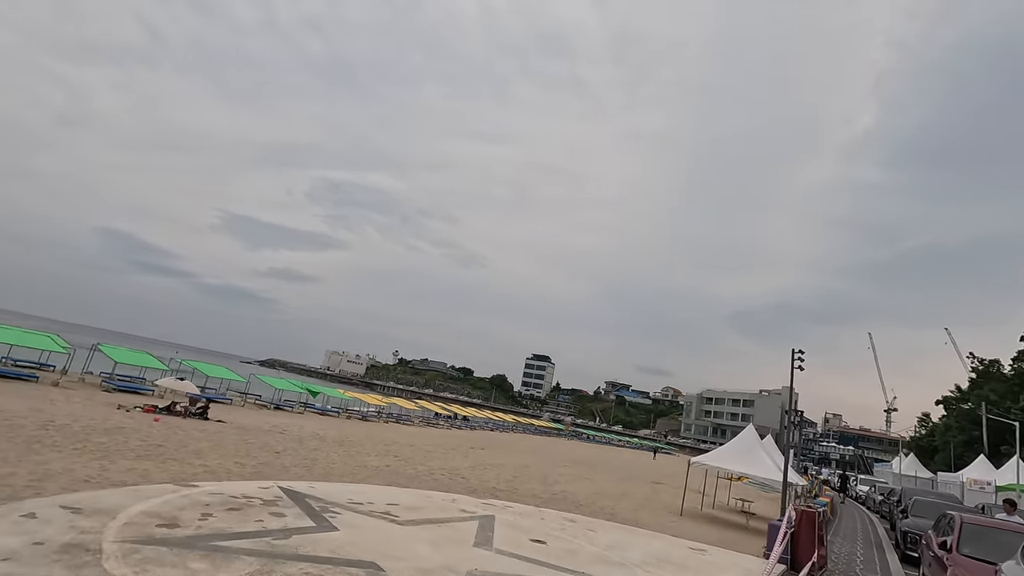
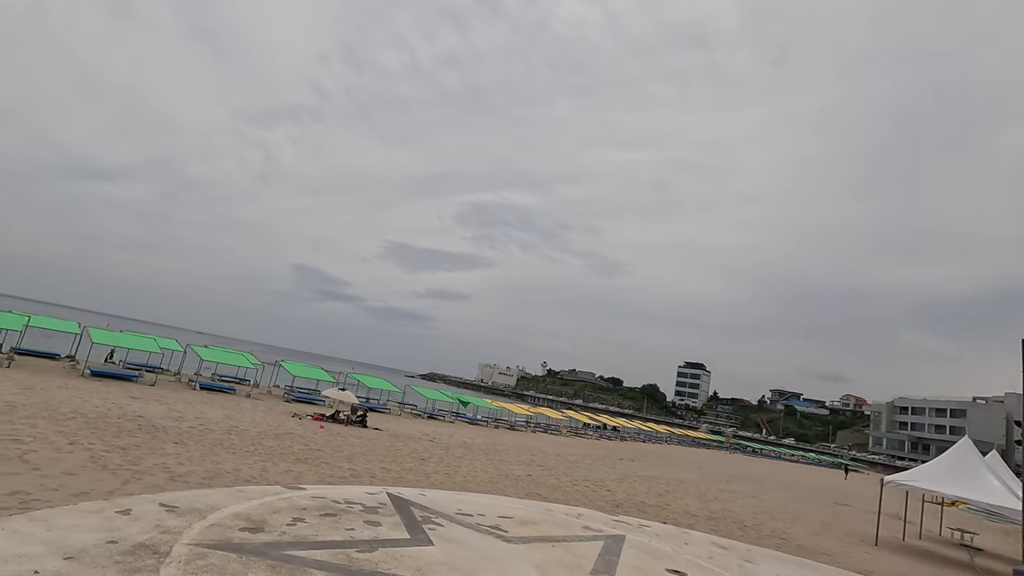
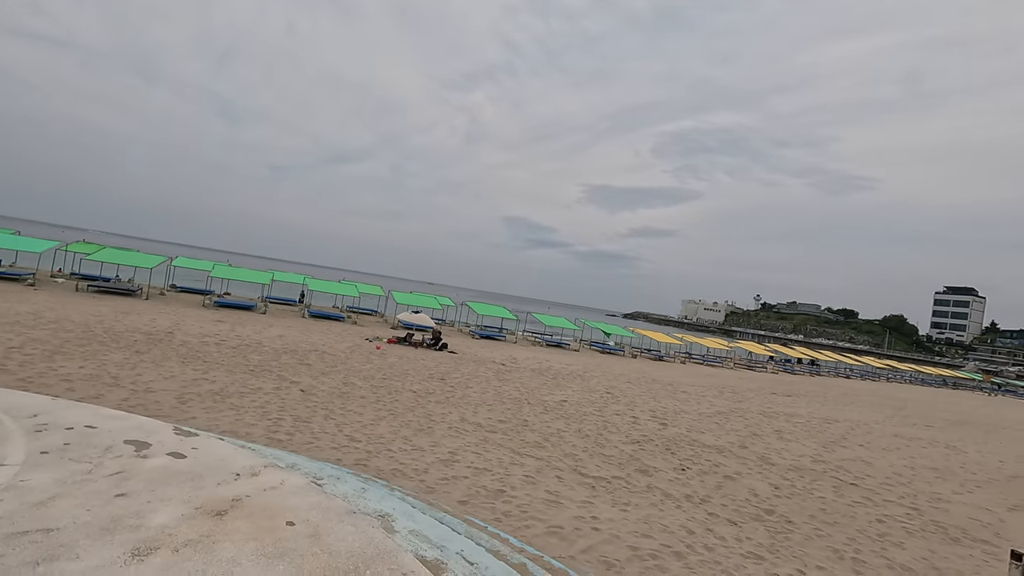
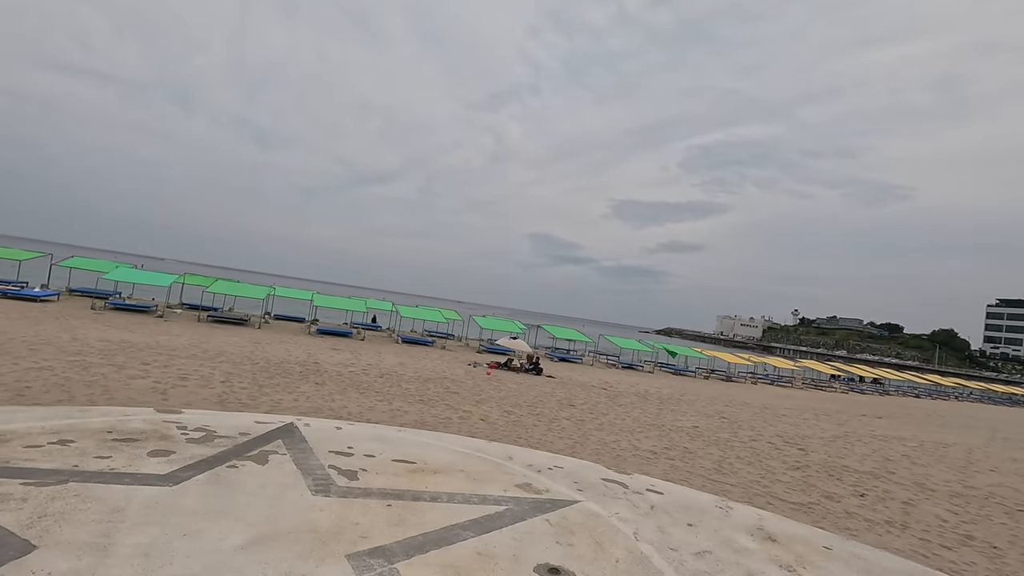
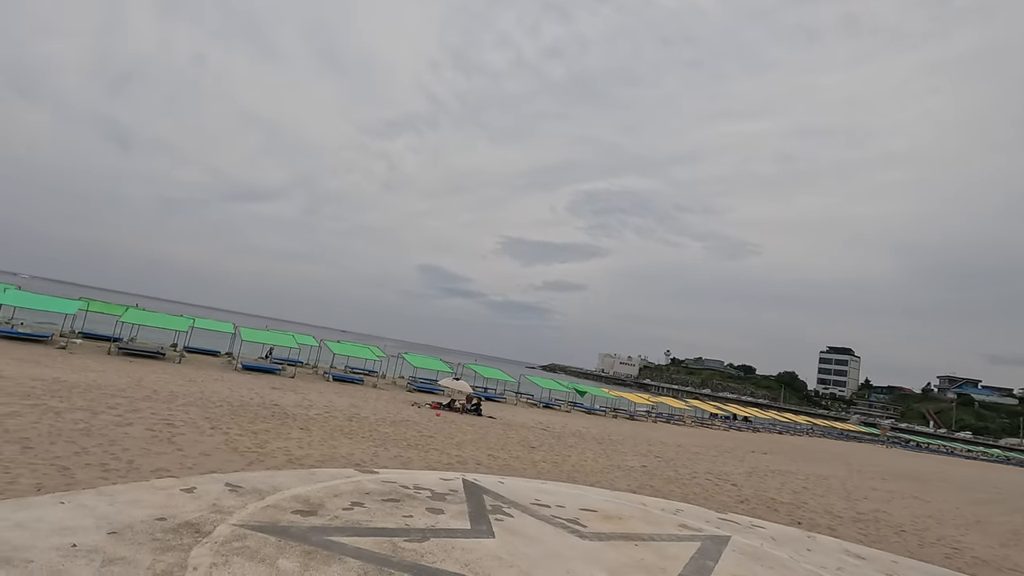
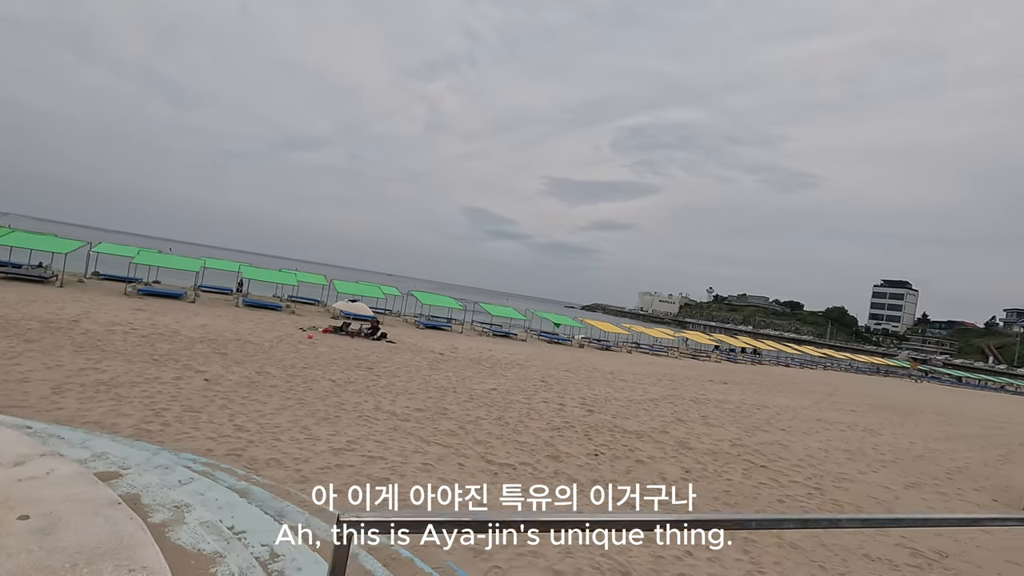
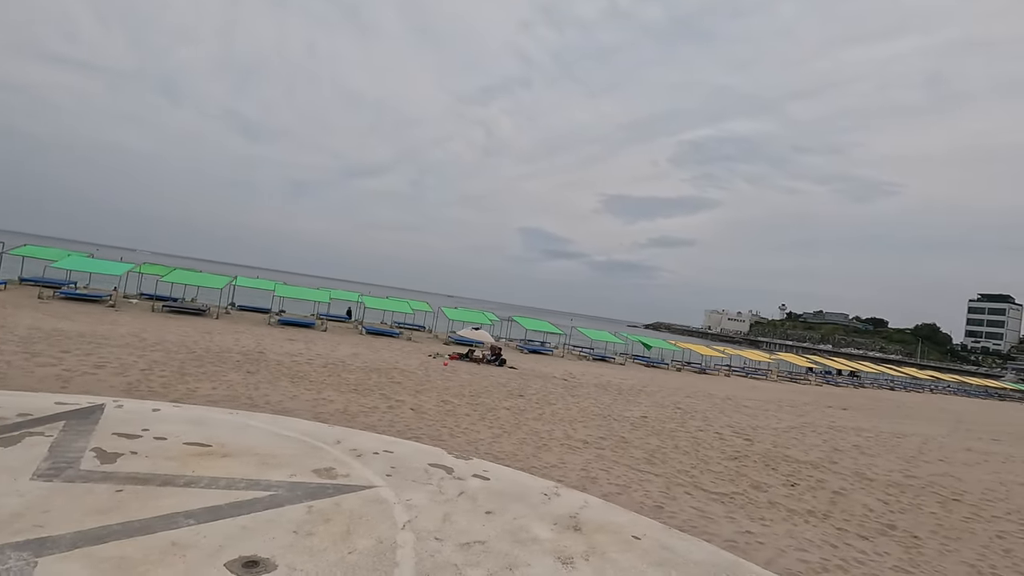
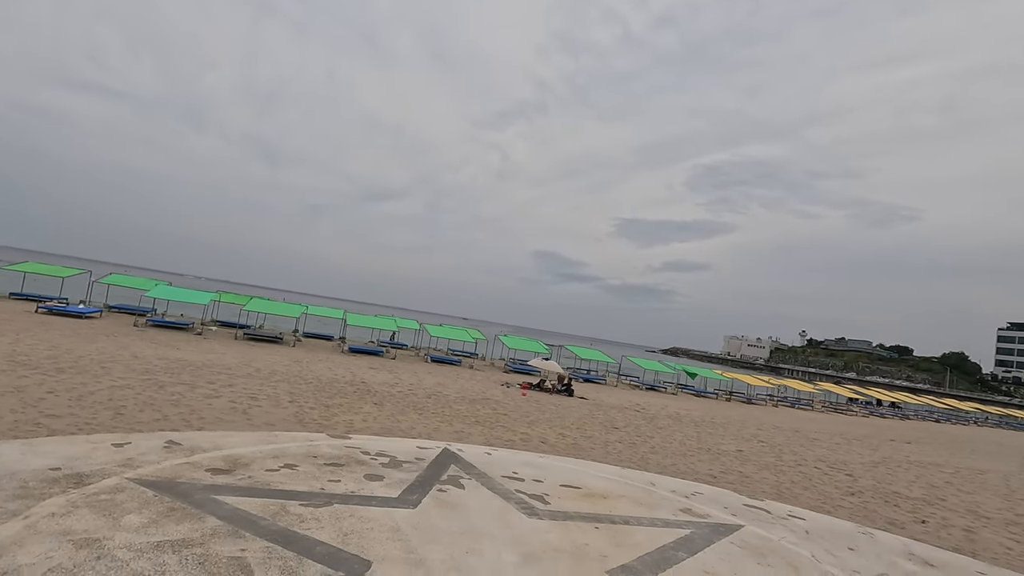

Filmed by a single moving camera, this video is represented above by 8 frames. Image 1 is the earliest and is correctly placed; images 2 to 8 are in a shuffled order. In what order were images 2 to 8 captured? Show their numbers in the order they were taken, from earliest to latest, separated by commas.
2, 5, 8, 4, 7, 3, 6
